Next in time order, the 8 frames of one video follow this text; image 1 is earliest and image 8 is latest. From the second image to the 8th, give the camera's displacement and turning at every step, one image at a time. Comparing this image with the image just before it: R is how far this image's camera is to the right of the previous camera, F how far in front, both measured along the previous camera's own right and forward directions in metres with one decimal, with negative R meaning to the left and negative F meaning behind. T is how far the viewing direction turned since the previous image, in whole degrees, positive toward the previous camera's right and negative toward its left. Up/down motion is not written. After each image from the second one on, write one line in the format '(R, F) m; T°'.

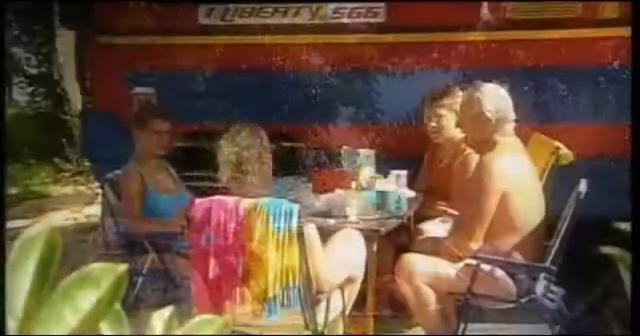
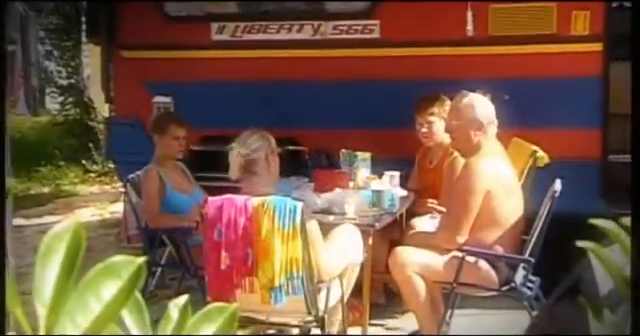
(-0.1, -0.3) m; +2°
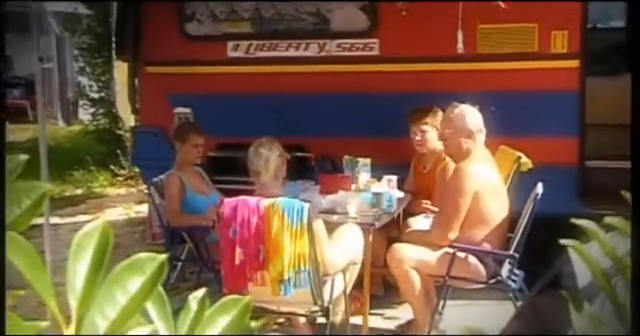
(0.0, -0.3) m; 0°
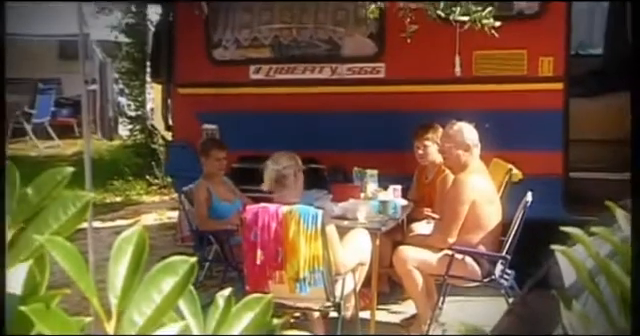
(0.0, -0.4) m; -1°
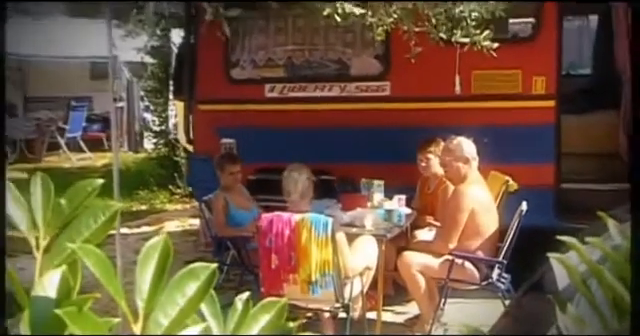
(0.0, -0.3) m; -1°
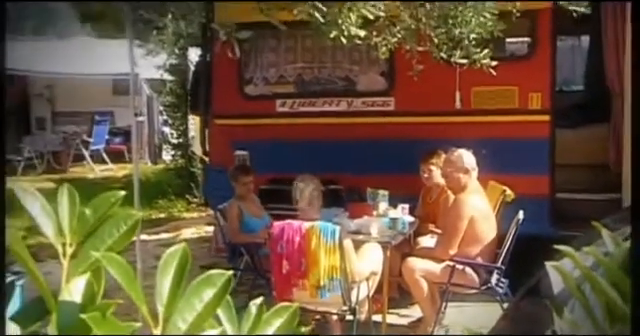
(0.0, -0.2) m; 0°
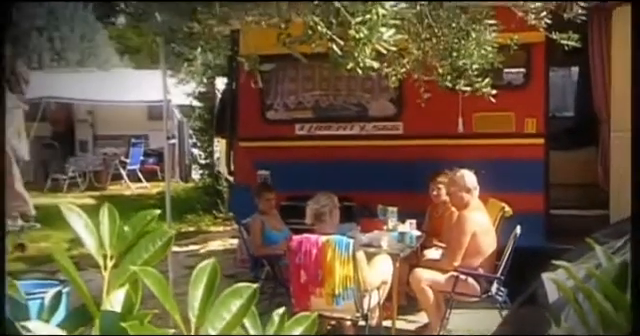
(0.0, -0.4) m; -1°
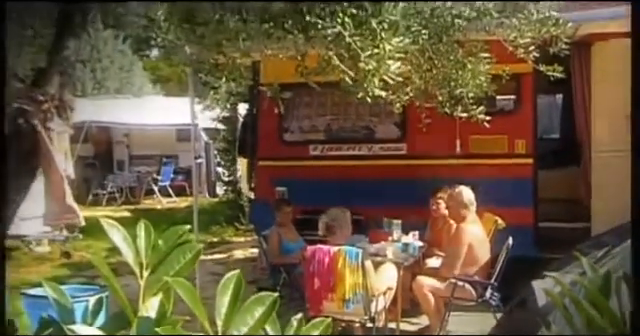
(0.0, -0.5) m; -1°
